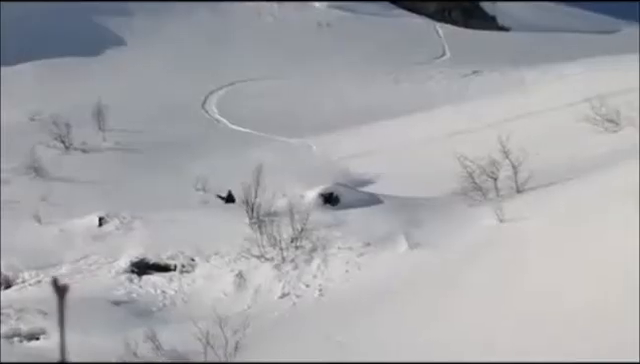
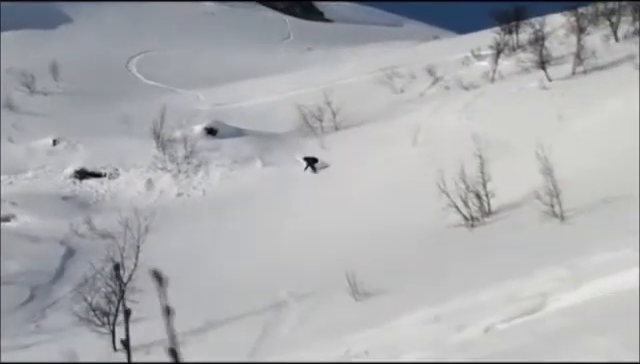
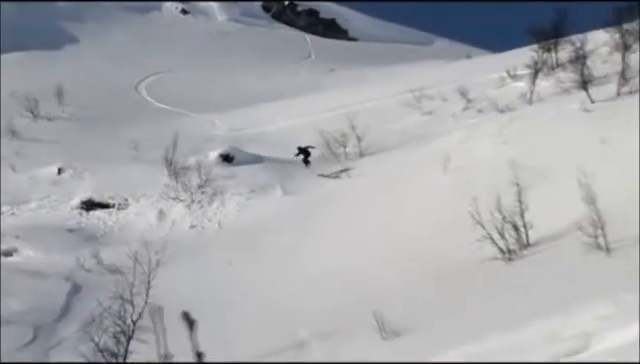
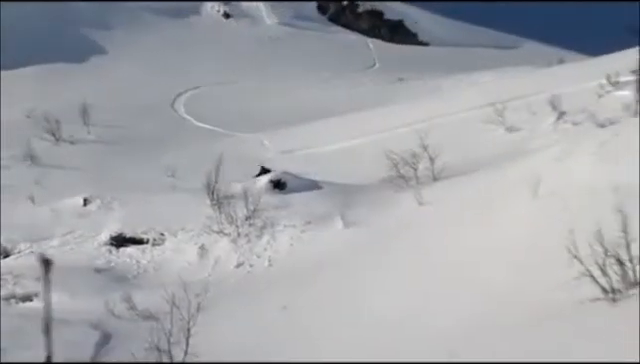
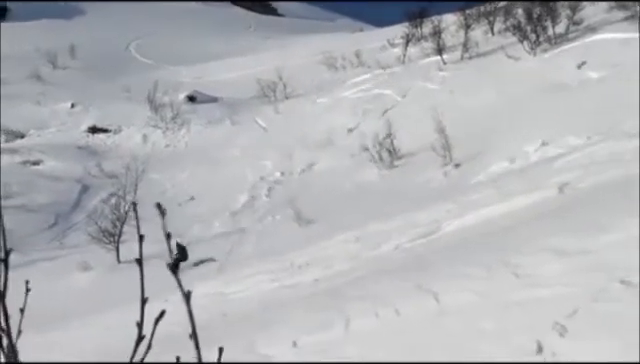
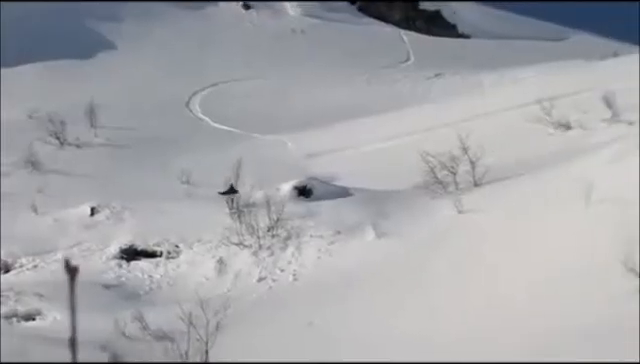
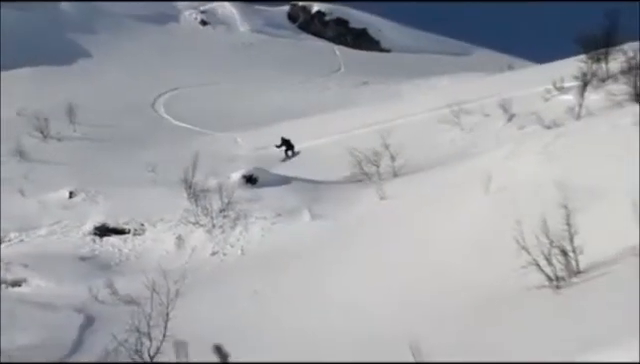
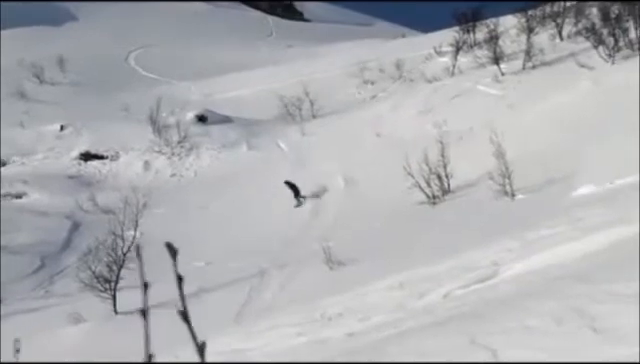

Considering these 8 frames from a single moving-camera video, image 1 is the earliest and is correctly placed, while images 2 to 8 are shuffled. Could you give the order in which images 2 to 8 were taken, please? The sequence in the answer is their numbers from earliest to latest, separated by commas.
6, 4, 7, 3, 2, 8, 5
